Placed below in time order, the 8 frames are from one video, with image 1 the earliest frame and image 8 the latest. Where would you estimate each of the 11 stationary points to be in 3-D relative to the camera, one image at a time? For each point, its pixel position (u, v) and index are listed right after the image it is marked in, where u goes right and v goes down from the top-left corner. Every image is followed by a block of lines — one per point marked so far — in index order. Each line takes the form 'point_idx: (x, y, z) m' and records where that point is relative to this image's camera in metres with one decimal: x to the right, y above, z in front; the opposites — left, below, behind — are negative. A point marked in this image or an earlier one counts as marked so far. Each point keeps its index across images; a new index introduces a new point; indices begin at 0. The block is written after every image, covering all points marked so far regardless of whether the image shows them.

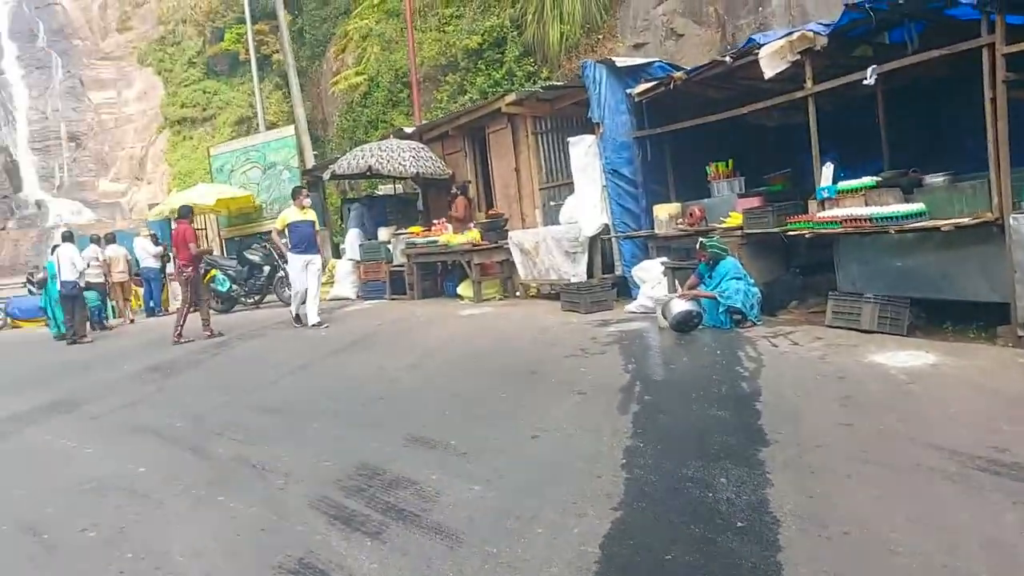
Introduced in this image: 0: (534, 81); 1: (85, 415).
0: (+0.4, +4.0, +16.9) m
1: (-3.7, -1.1, +7.7) m
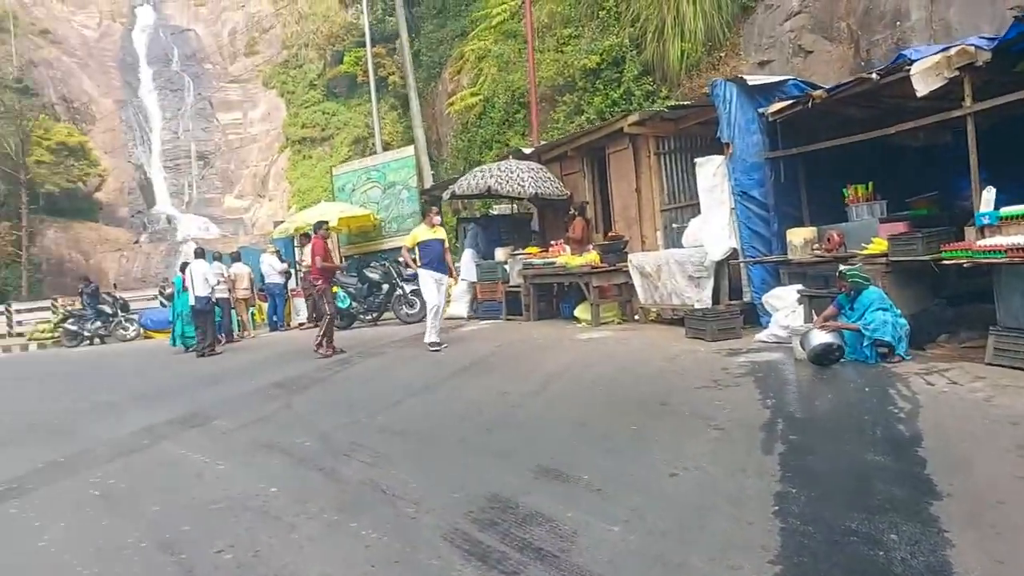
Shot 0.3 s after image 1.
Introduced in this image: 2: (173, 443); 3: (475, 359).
0: (+2.7, +3.5, +16.6) m
1: (-2.7, -1.3, +7.9) m
2: (-2.9, -1.3, +7.6) m
3: (-0.4, -0.8, +9.9) m
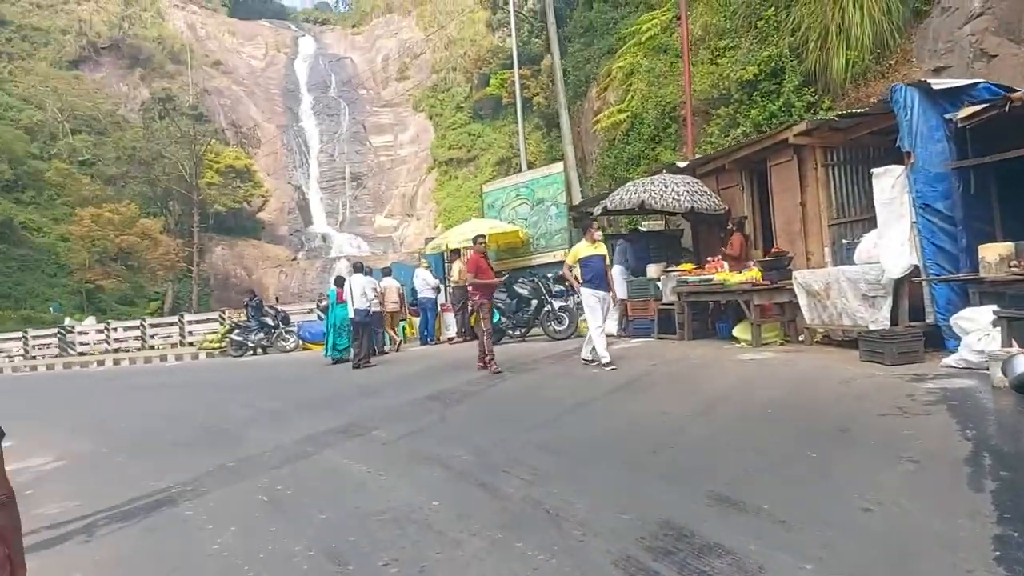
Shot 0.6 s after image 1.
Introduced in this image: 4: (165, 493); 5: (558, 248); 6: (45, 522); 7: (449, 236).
0: (+5.5, +3.2, +15.8) m
1: (-1.2, -1.4, +8.0) m
2: (-1.5, -1.4, +7.7) m
3: (+1.3, -1.0, +9.6) m
4: (-2.7, -1.6, +6.8) m
5: (+0.9, +0.8, +17.2) m
6: (-3.4, -1.7, +6.4) m
7: (-1.3, +1.0, +17.7) m
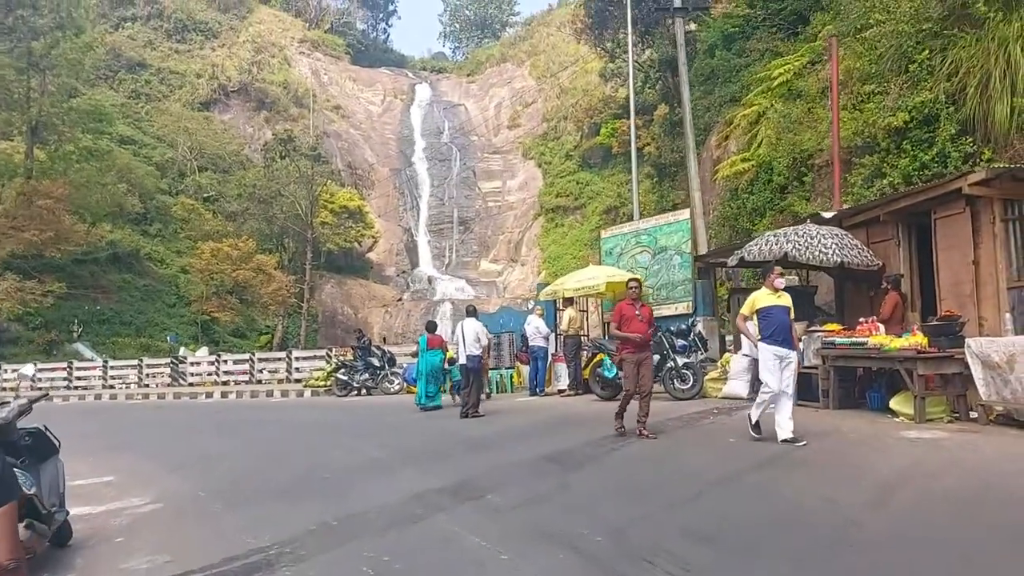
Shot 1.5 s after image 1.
0: (+7.6, +2.1, +14.4) m
1: (-0.2, -1.8, +7.1) m
2: (-0.5, -1.8, +6.9) m
3: (+2.6, -1.6, +8.5) m
4: (-1.7, -1.9, +6.2) m
5: (+3.1, -0.2, +16.2) m
6: (-2.5, -1.9, +5.8) m
7: (+1.0, +0.1, +16.9) m
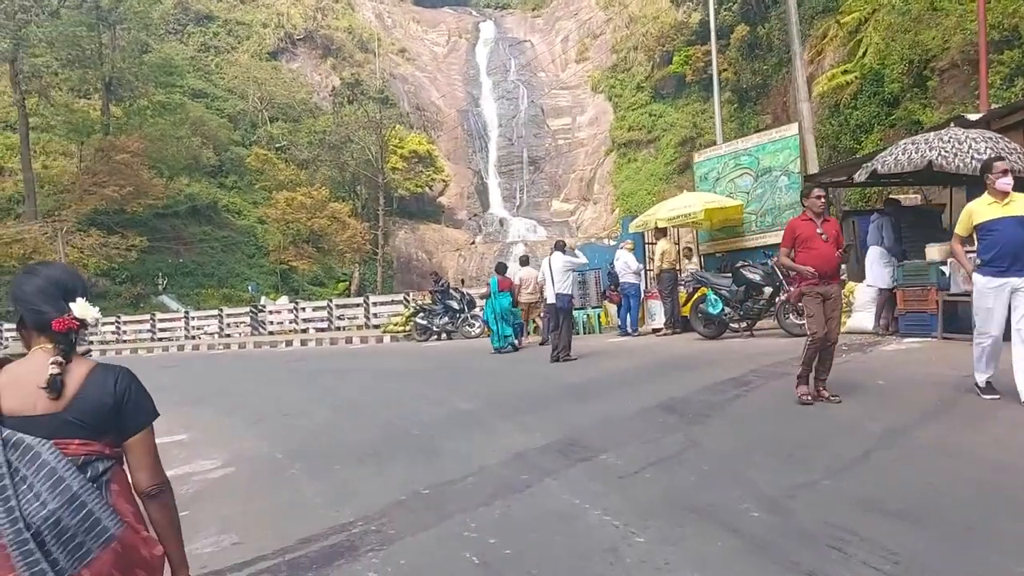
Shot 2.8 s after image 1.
0: (+8.9, +3.3, +12.3) m
1: (+0.7, -1.2, +6.0) m
2: (+0.3, -1.3, +5.8) m
3: (+3.5, -0.9, +7.1) m
4: (-1.0, -1.4, +5.2) m
5: (+4.6, +1.0, +14.6) m
6: (-1.8, -1.6, +4.9) m
7: (+2.5, +1.3, +15.5) m
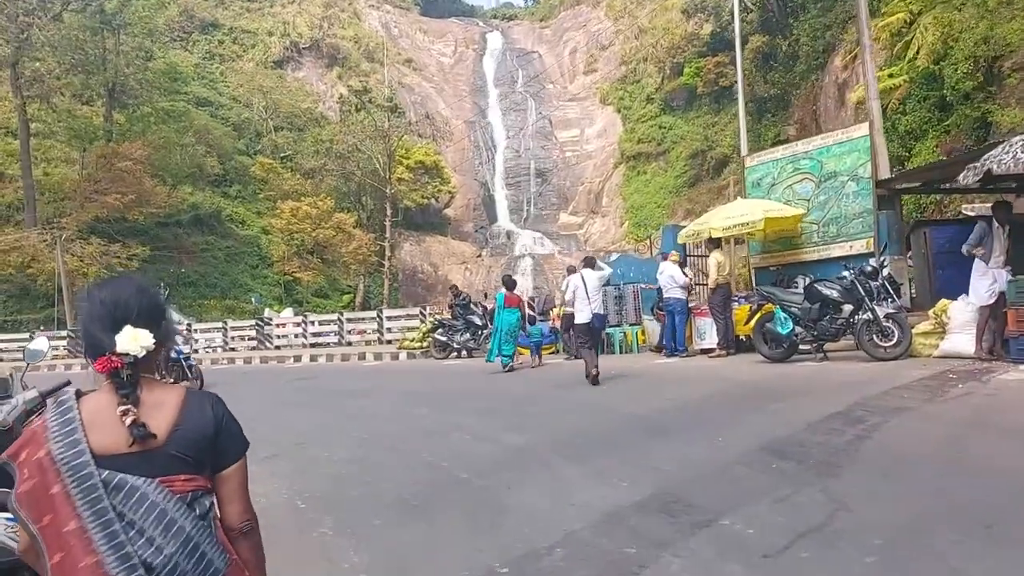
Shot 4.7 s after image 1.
0: (+9.5, +3.1, +10.9) m
1: (+1.2, -1.3, +4.6) m
2: (+0.9, -1.4, +4.4) m
3: (+4.0, -1.0, +5.7) m
4: (-0.4, -1.5, +3.8) m
5: (+5.2, +0.8, +13.2) m
6: (-1.2, -1.6, +3.5) m
7: (+3.1, +1.1, +14.1) m
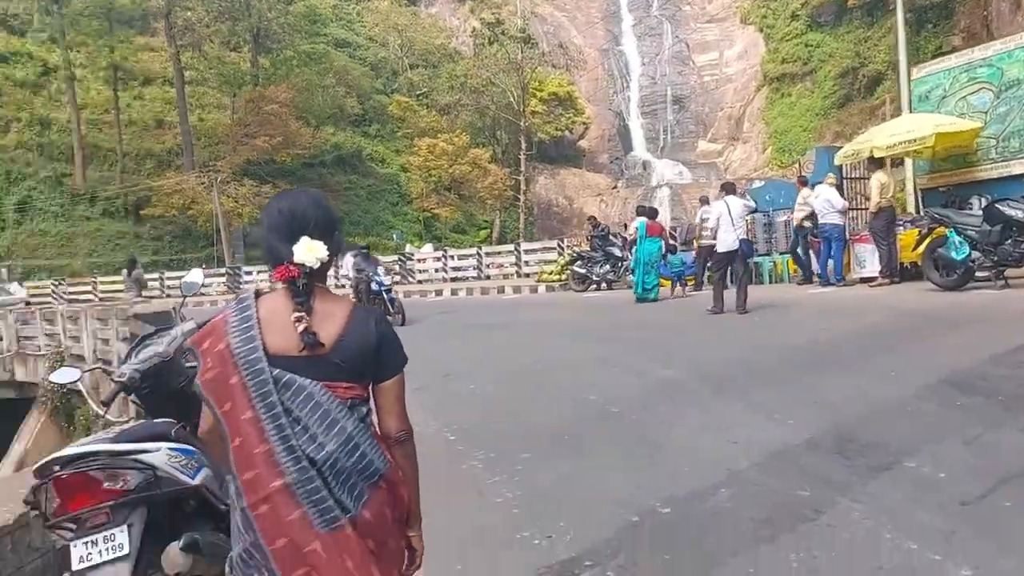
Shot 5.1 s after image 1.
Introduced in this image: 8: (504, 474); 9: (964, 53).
0: (+11.0, +4.0, +8.8) m
1: (+2.0, -0.9, +4.1) m
2: (+1.6, -1.0, +4.0) m
3: (+4.9, -0.5, +4.7) m
4: (+0.2, -1.2, +3.6) m
5: (+7.2, +1.9, +11.9) m
6: (-0.6, -1.3, +3.5) m
7: (+5.3, +2.2, +13.0) m
8: (-0.1, -1.1, +5.2) m
9: (+6.7, +3.5, +13.0) m
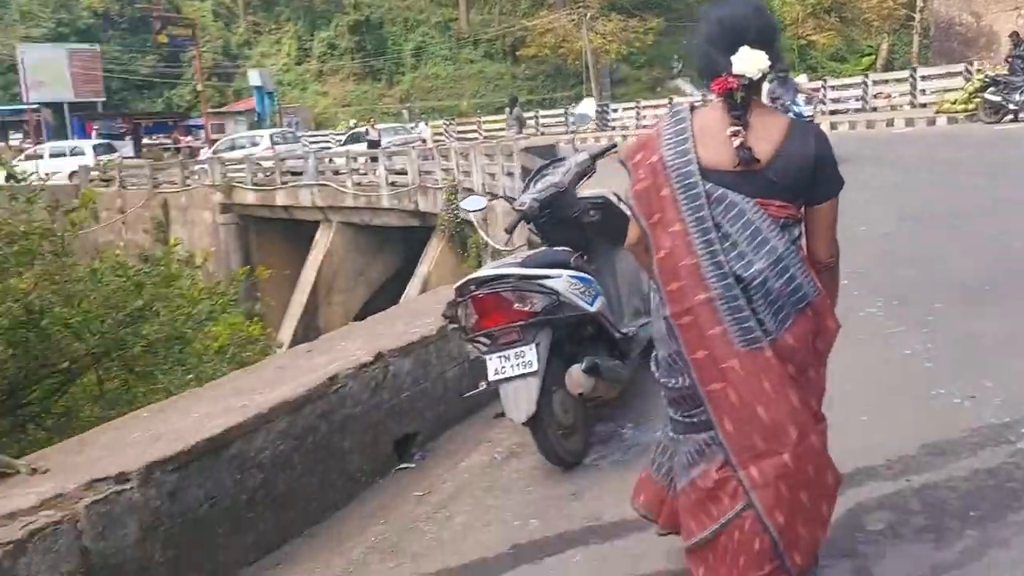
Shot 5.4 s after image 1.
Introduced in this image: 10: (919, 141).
0: (+13.7, +4.8, +2.7) m
1: (+3.6, -0.3, +2.9) m
2: (+3.2, -0.4, +3.0) m
3: (+6.5, 0.0, +2.2) m
4: (+1.8, -0.6, +3.2) m
5: (+11.4, +3.4, +7.4) m
6: (+1.0, -0.7, +3.4) m
7: (+10.1, +4.1, +9.1) m
8: (+2.1, -0.2, +4.7) m
9: (+11.3, +5.2, +8.3) m
10: (+6.7, +2.4, +14.5) m
